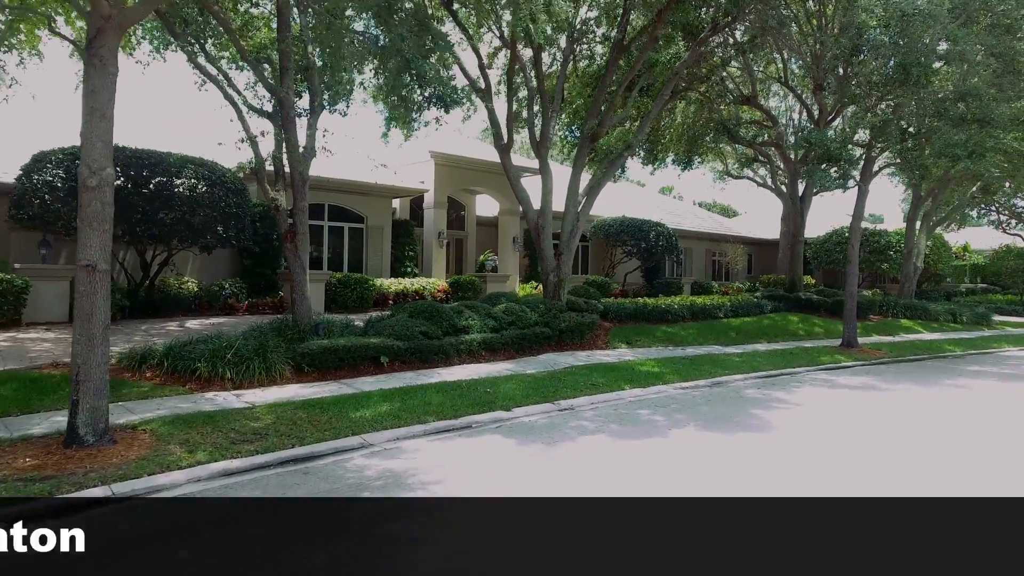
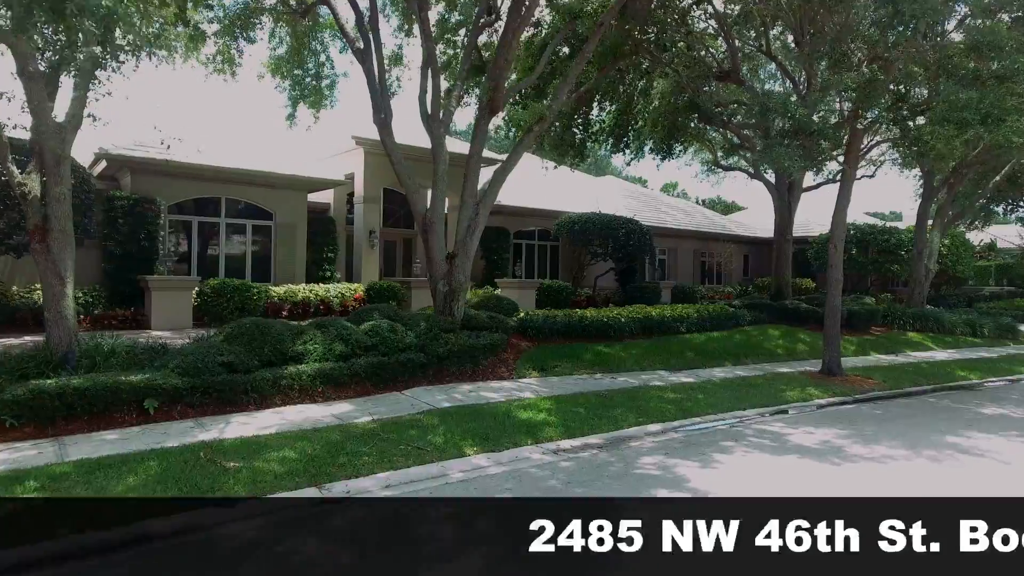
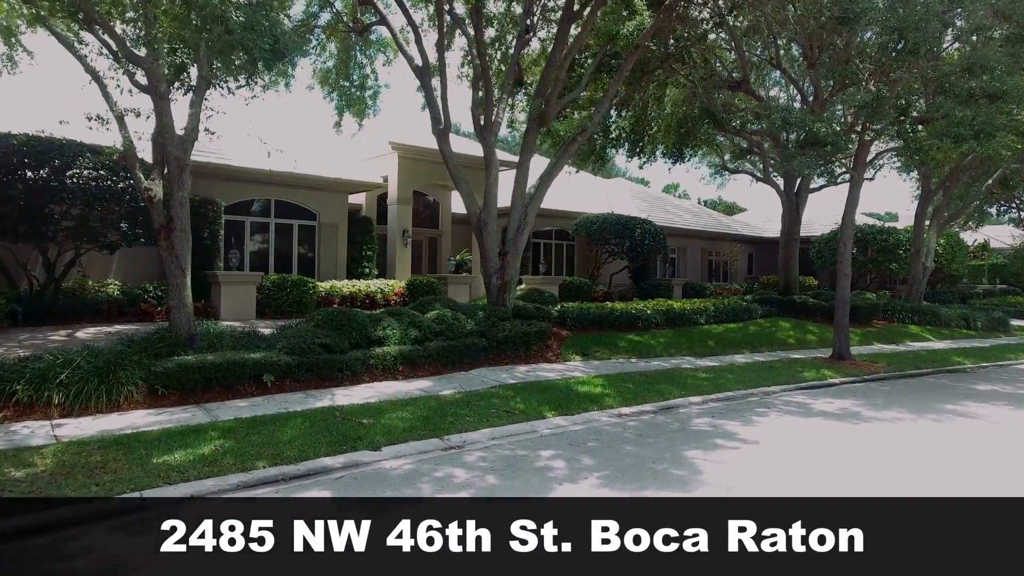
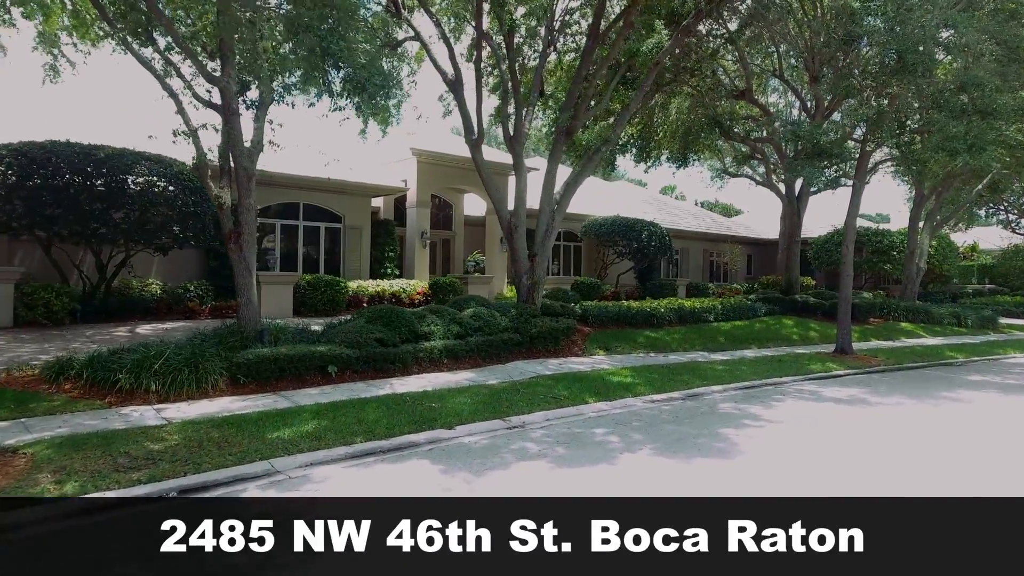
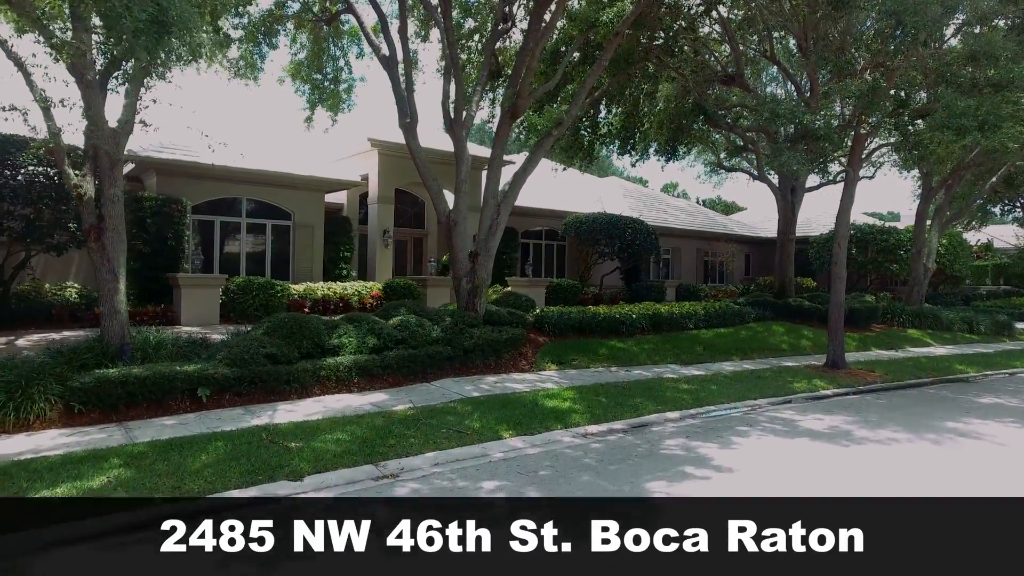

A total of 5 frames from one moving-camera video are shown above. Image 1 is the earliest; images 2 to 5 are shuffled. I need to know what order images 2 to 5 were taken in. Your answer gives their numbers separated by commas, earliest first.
4, 3, 5, 2
